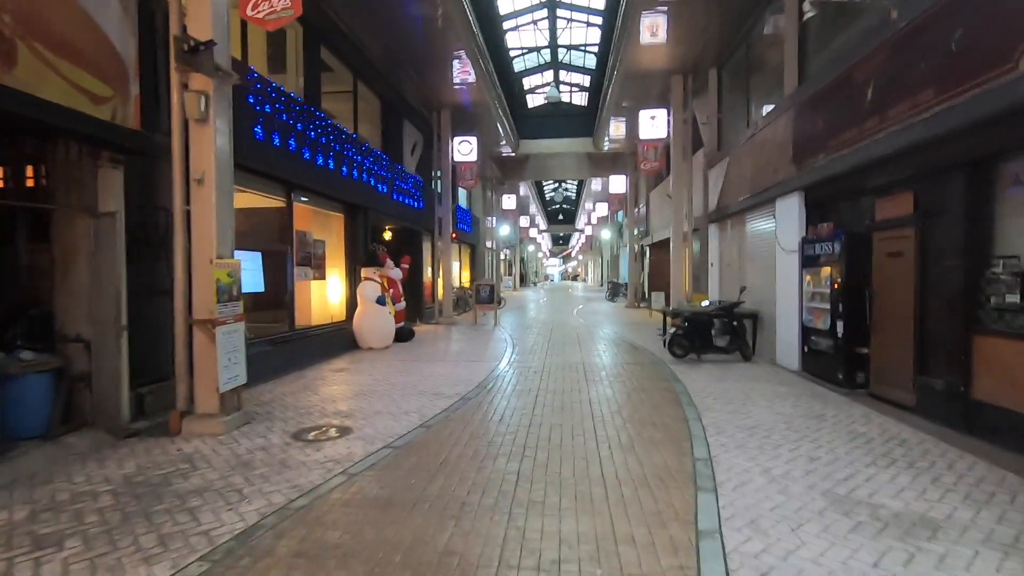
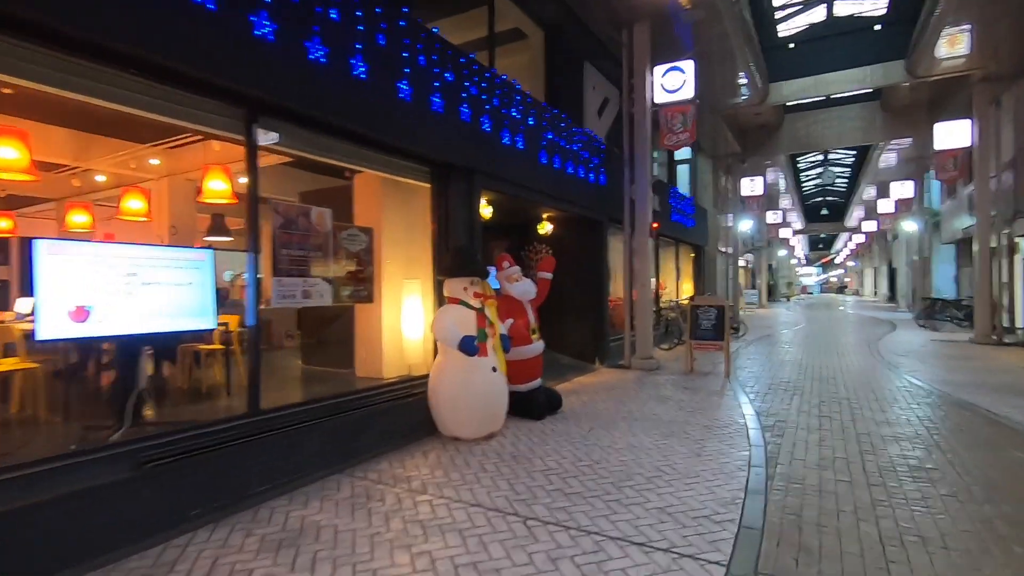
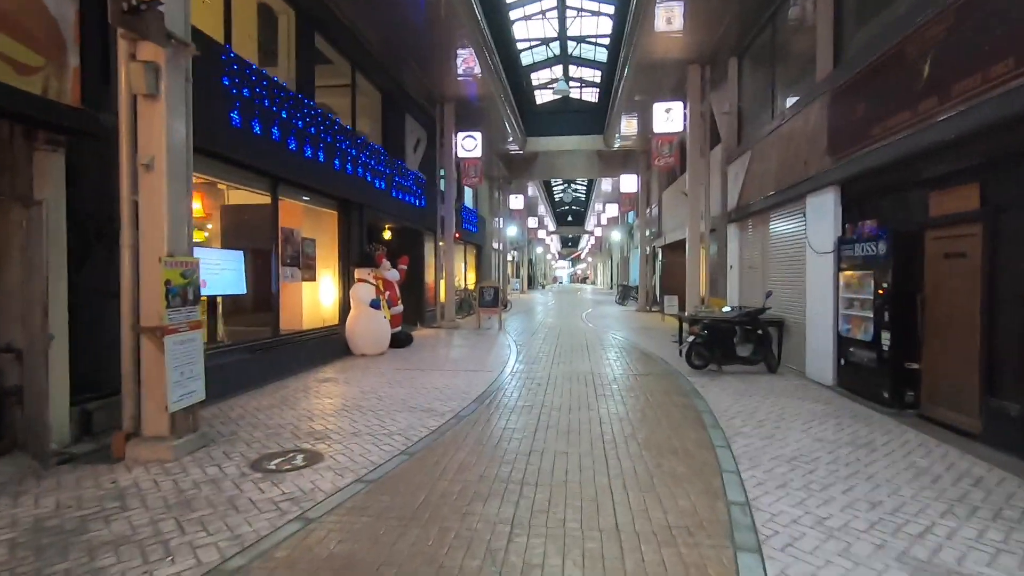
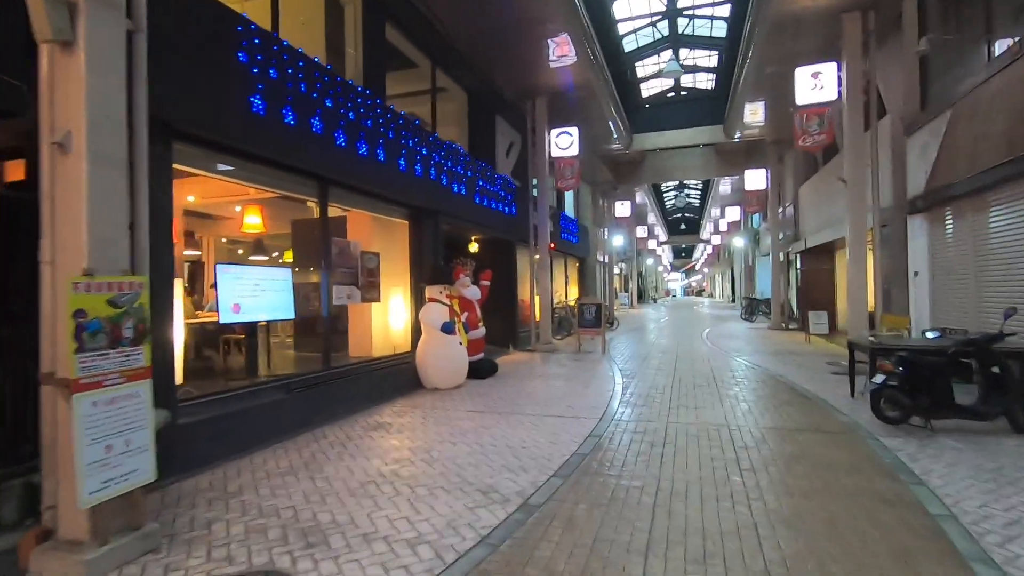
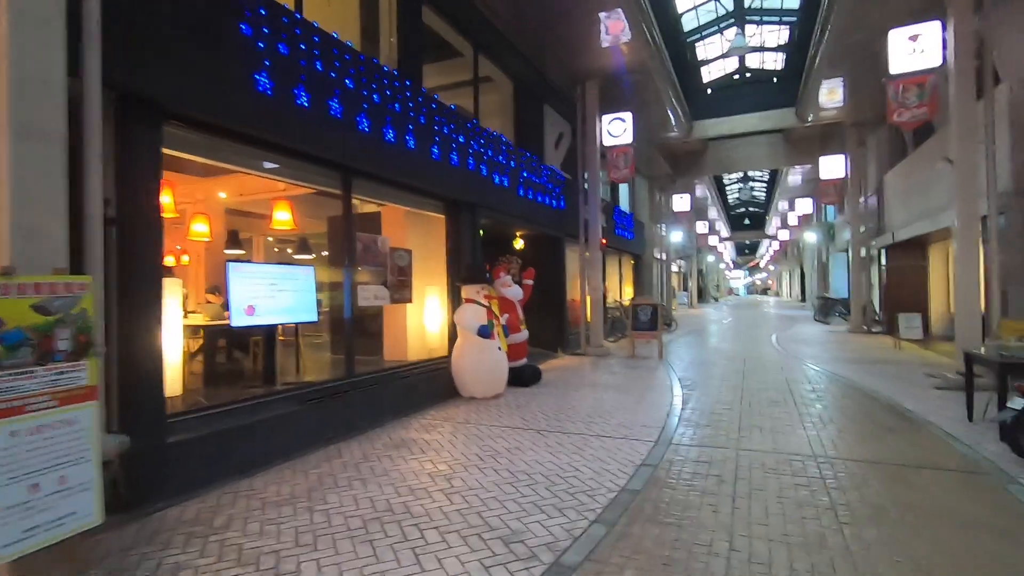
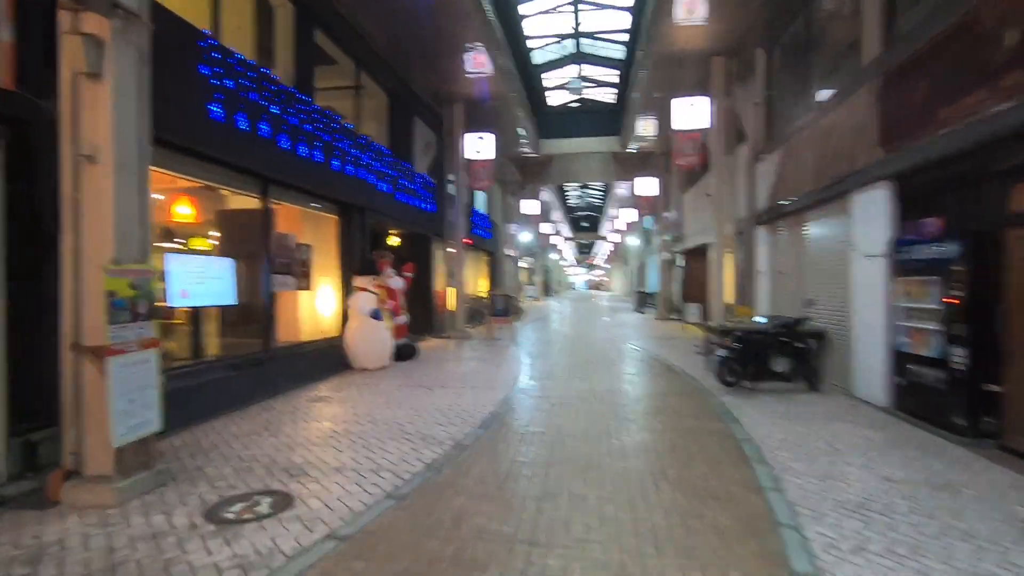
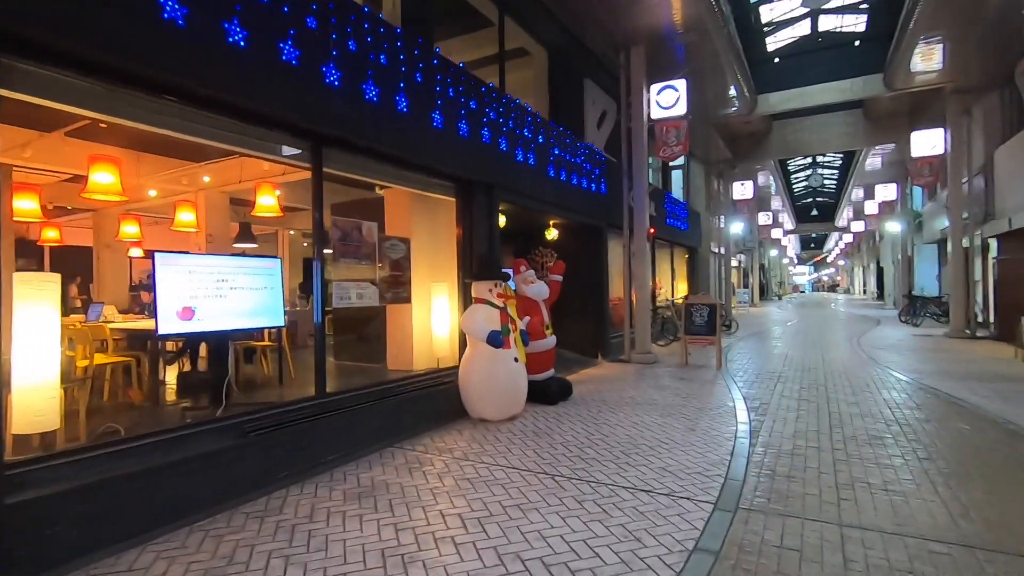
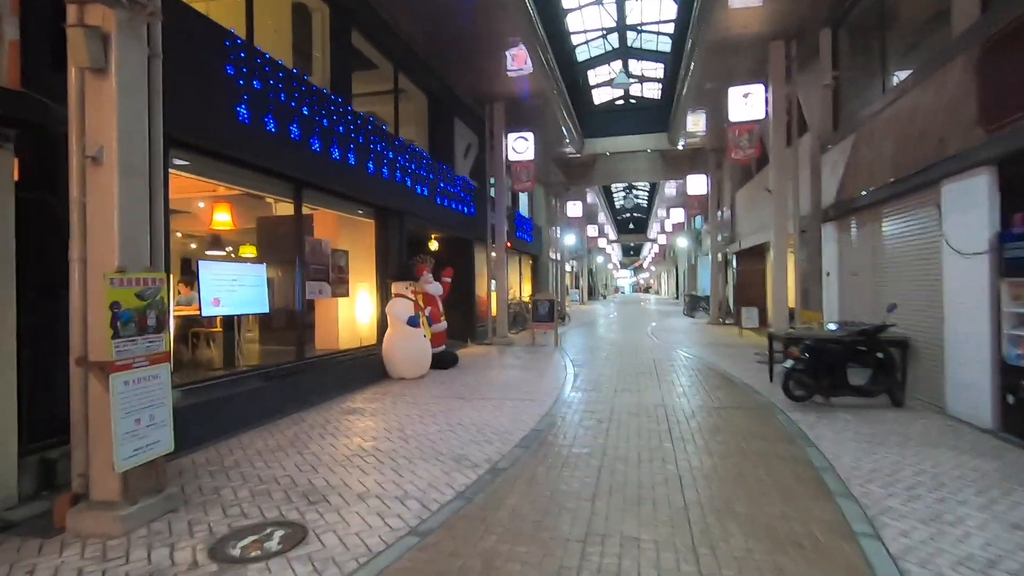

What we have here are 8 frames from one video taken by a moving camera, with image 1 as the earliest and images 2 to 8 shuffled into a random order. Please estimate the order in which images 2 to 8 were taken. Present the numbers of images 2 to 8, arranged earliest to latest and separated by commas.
3, 6, 8, 4, 5, 7, 2
